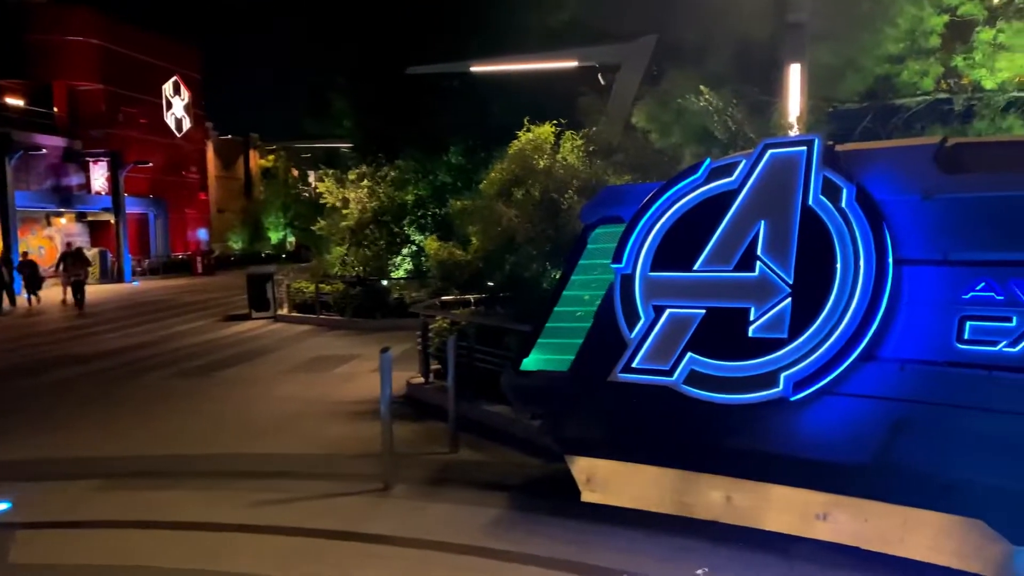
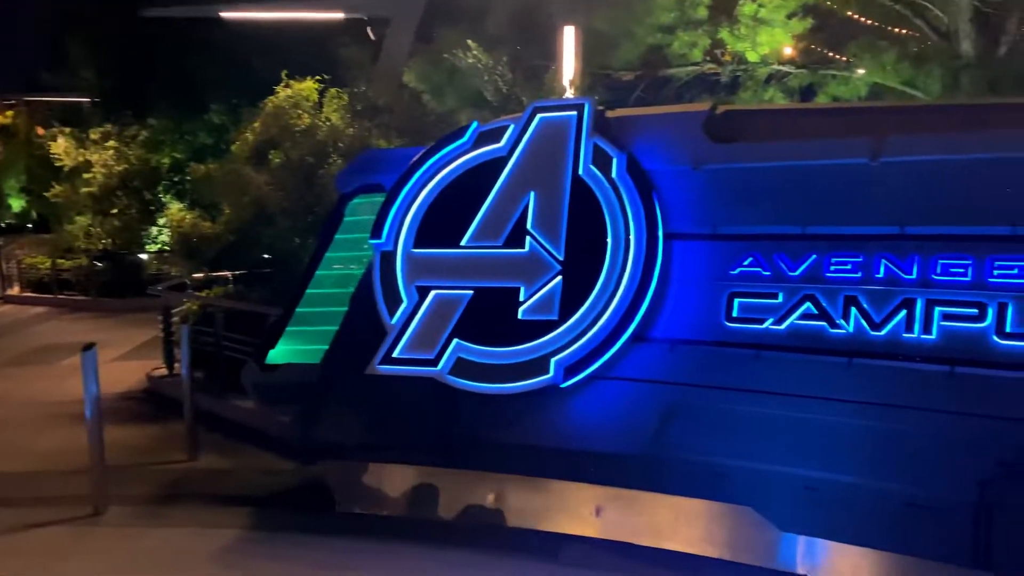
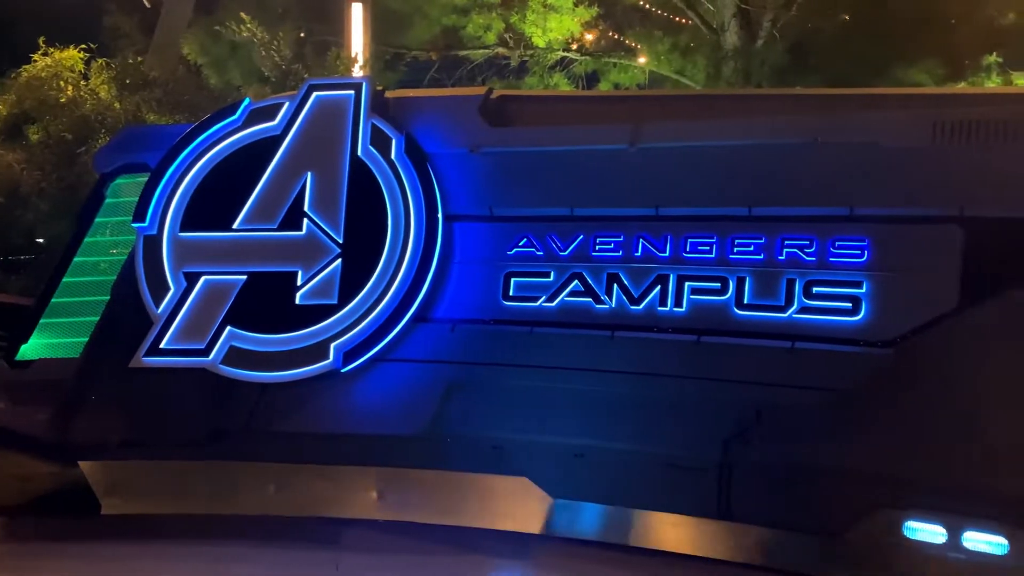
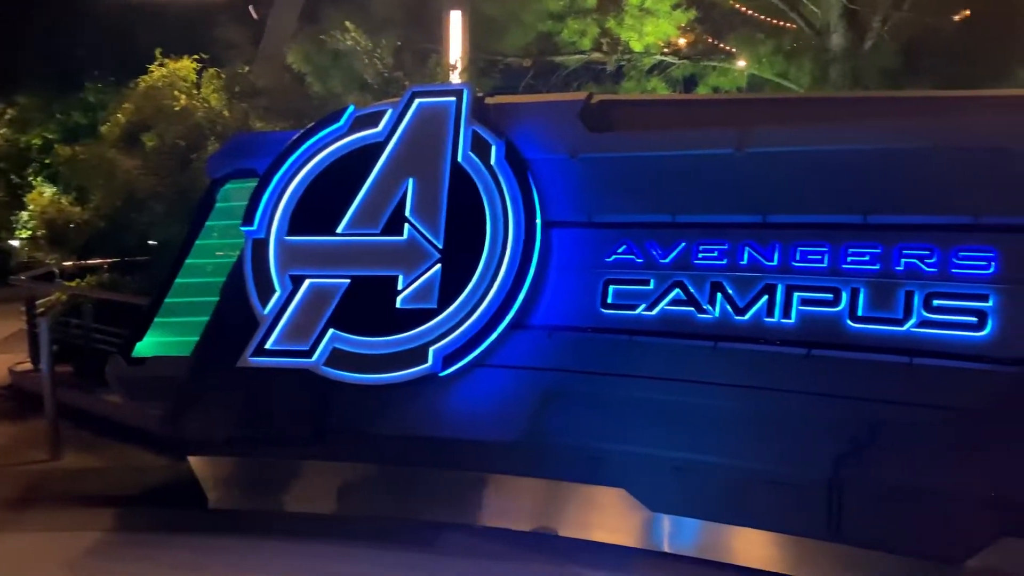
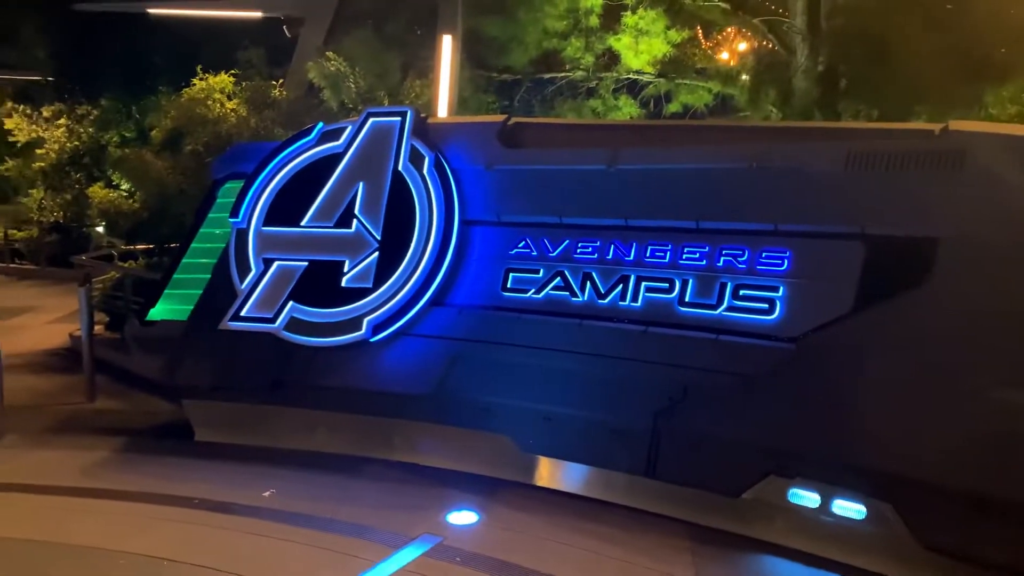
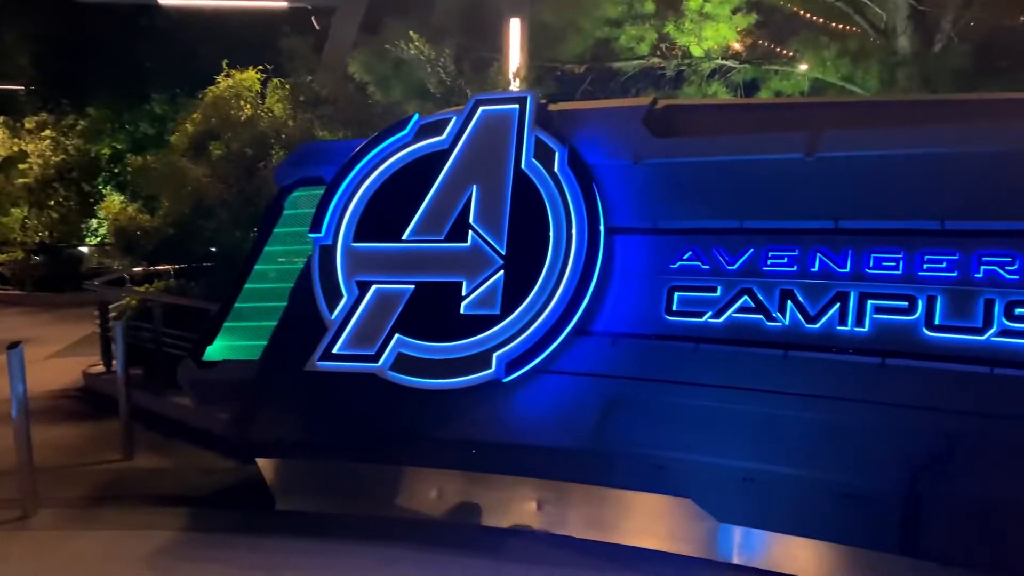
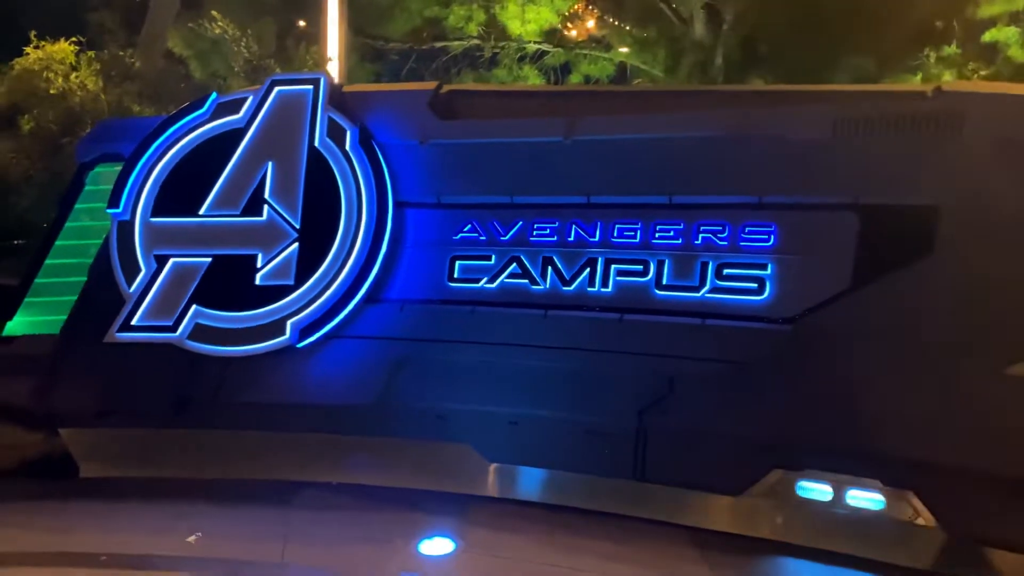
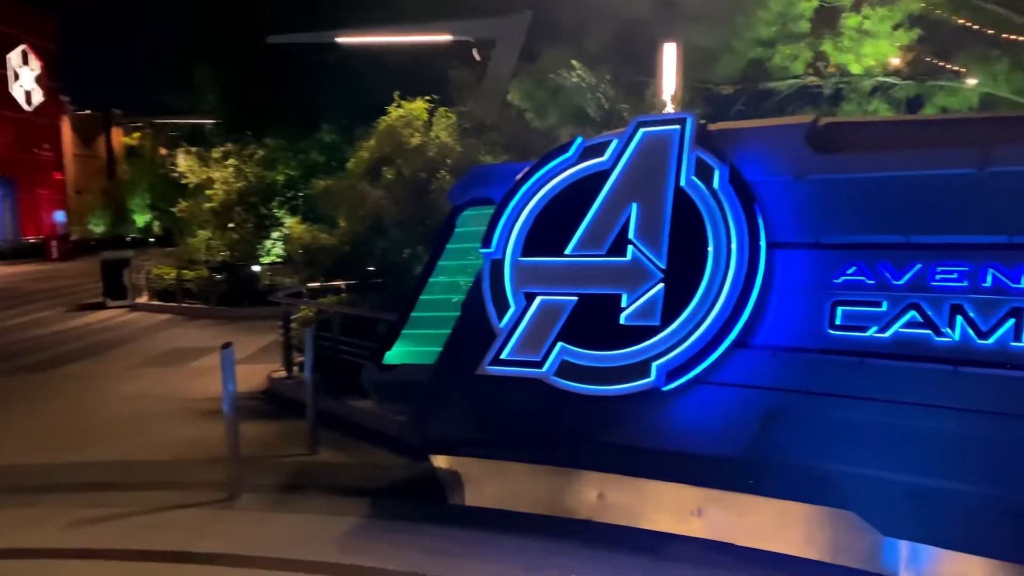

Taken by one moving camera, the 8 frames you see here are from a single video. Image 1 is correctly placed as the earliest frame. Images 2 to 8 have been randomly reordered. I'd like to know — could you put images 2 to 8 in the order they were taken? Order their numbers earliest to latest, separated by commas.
8, 2, 6, 4, 3, 7, 5
